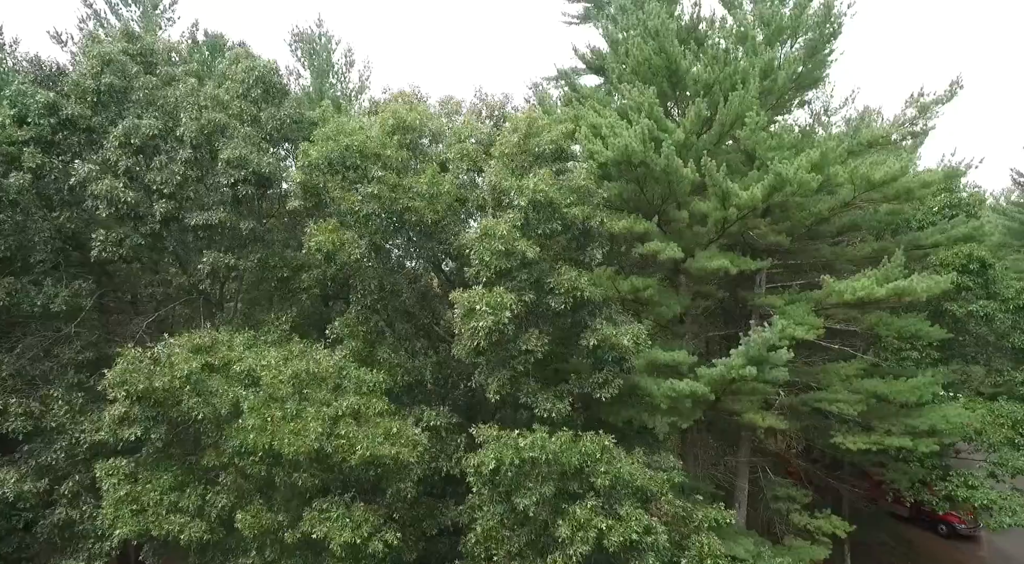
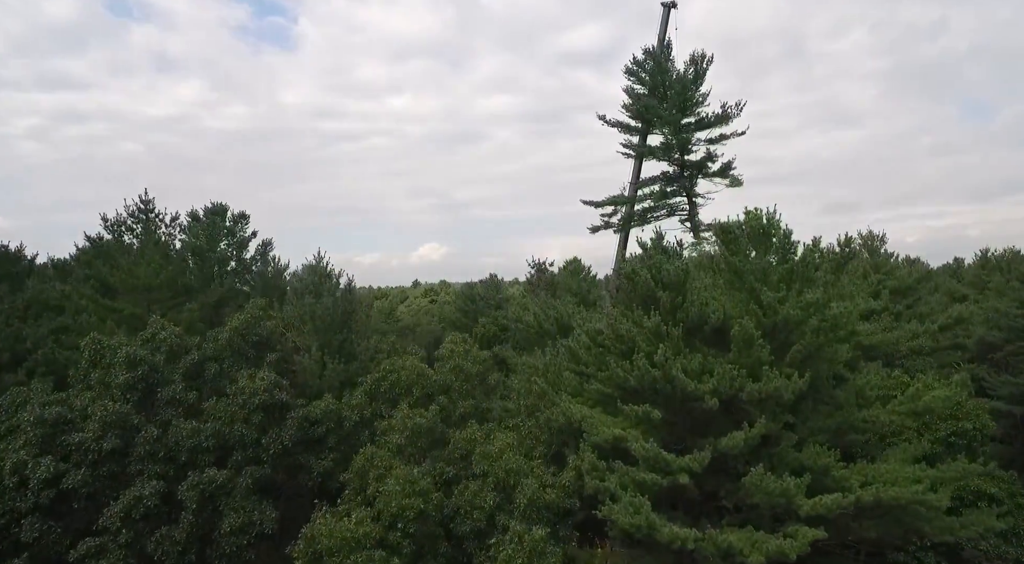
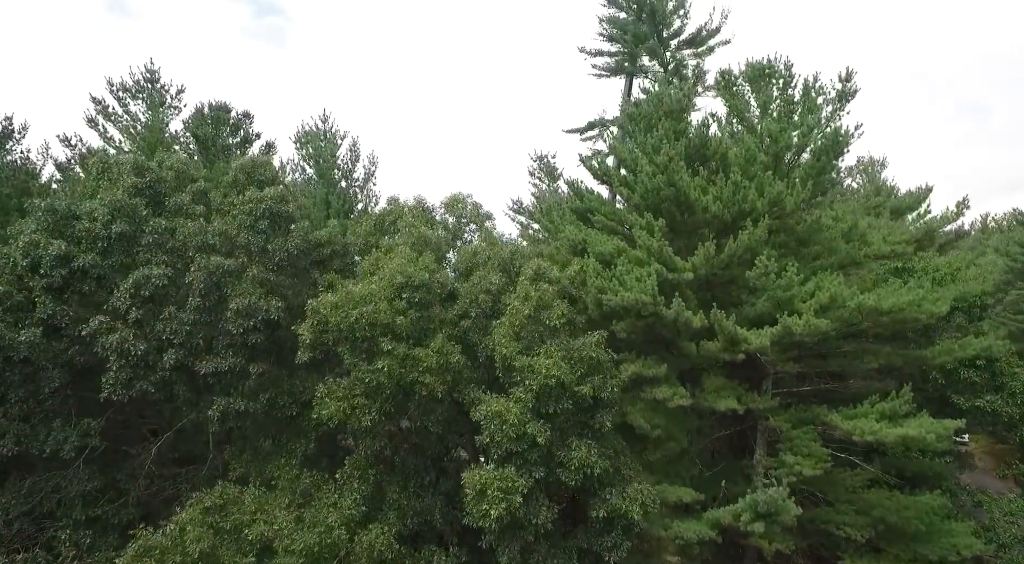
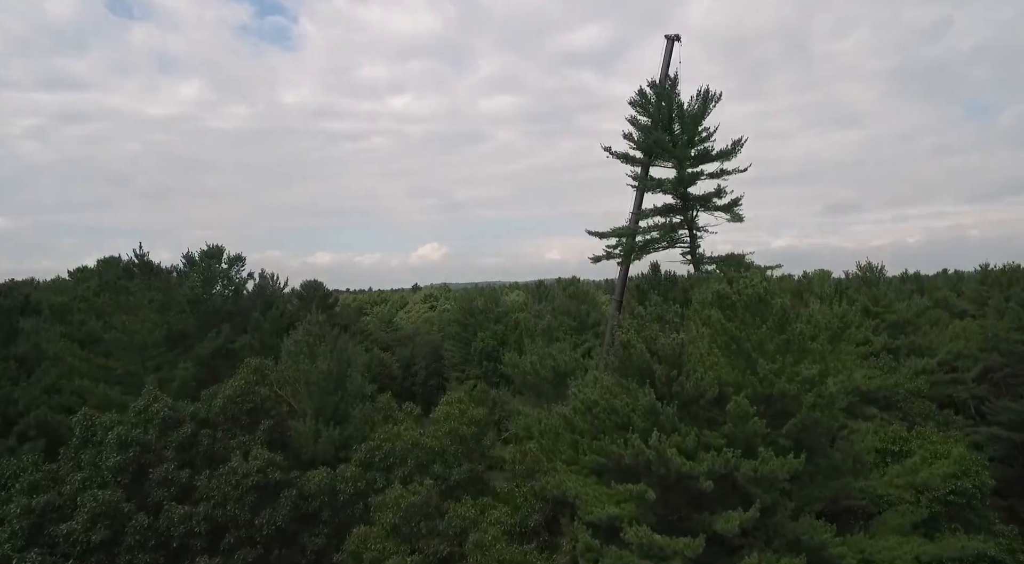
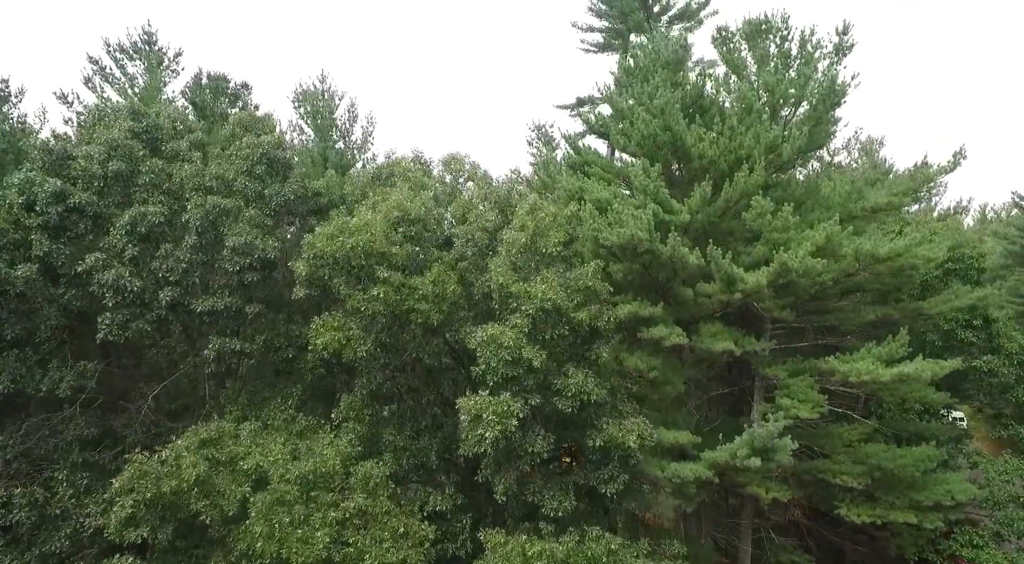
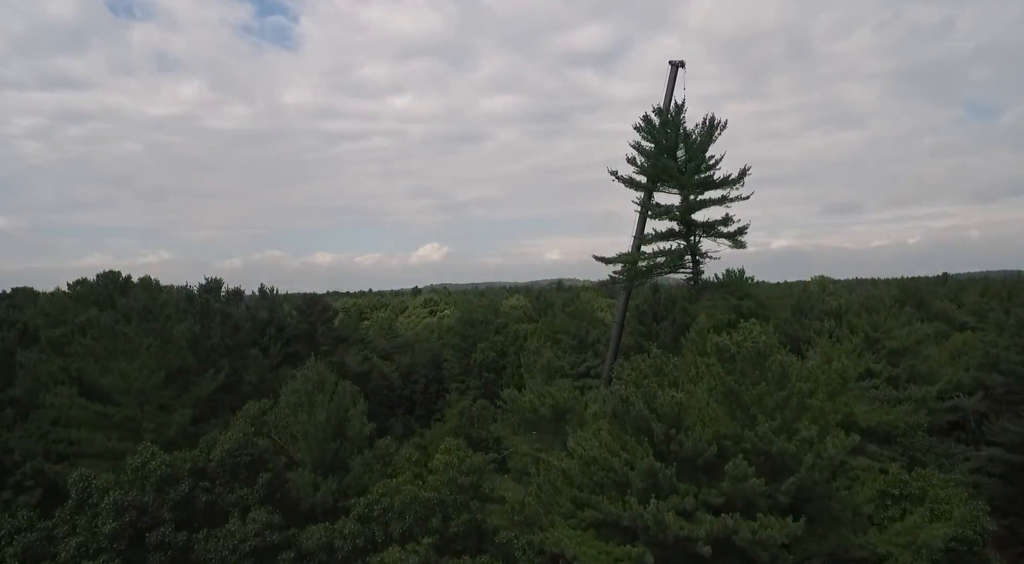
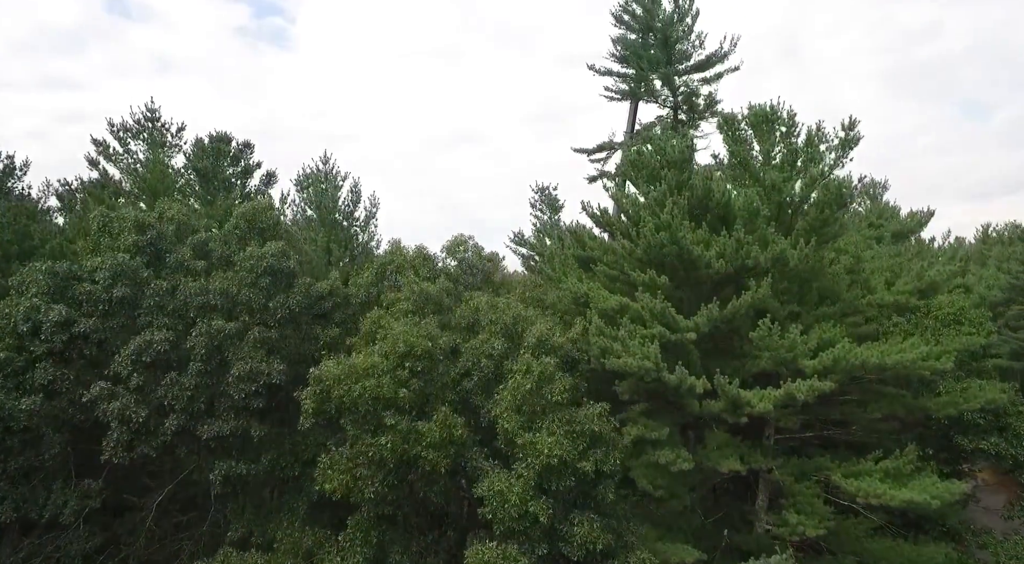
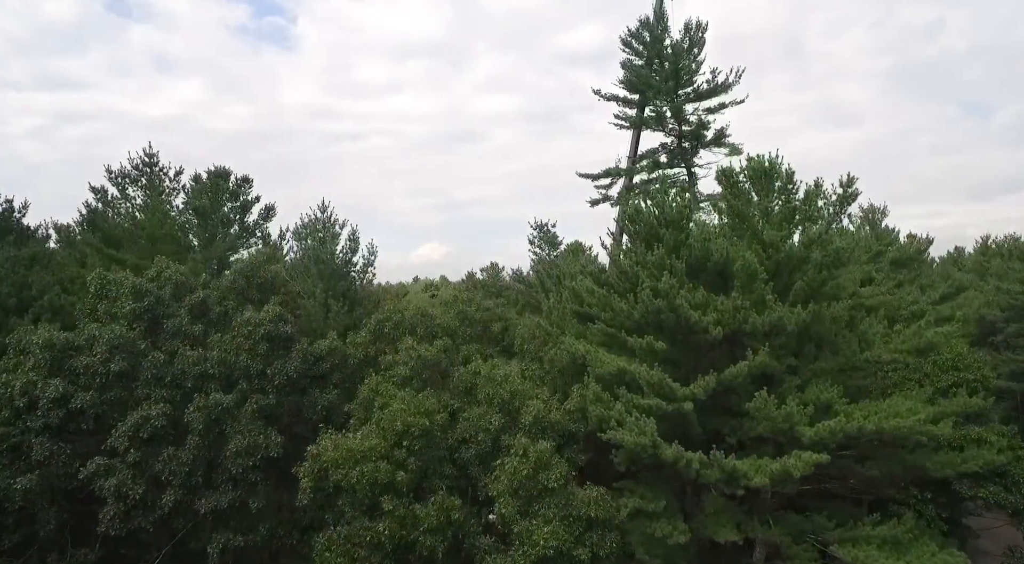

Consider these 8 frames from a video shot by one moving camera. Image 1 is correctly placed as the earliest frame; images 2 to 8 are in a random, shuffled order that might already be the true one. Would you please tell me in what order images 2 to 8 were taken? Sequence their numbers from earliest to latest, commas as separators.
5, 3, 7, 8, 2, 4, 6
